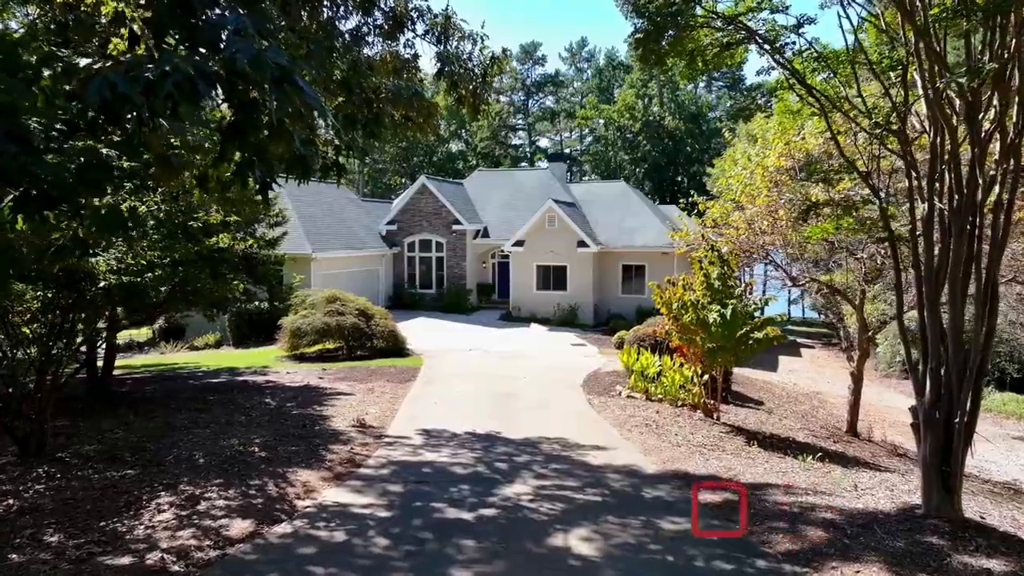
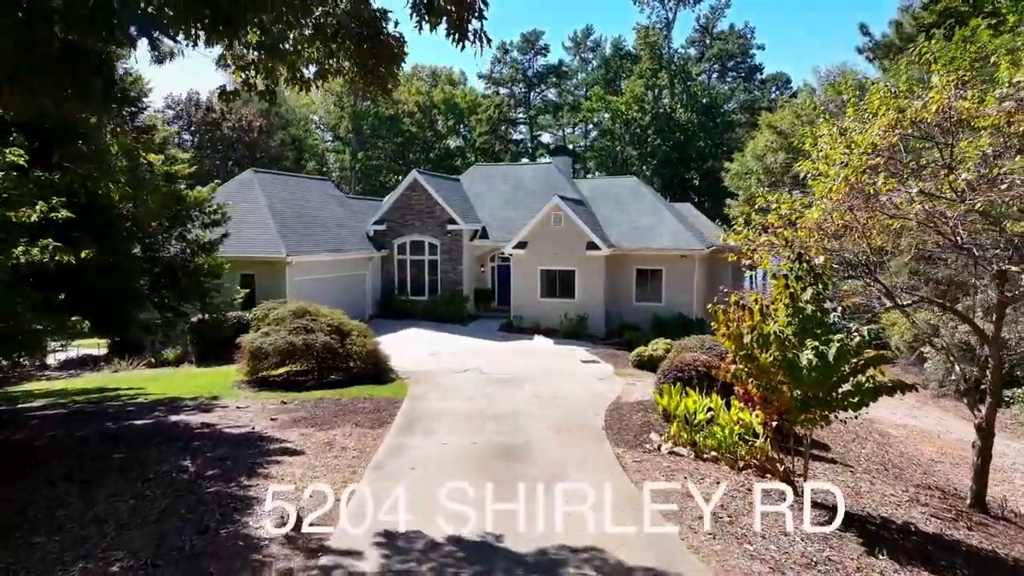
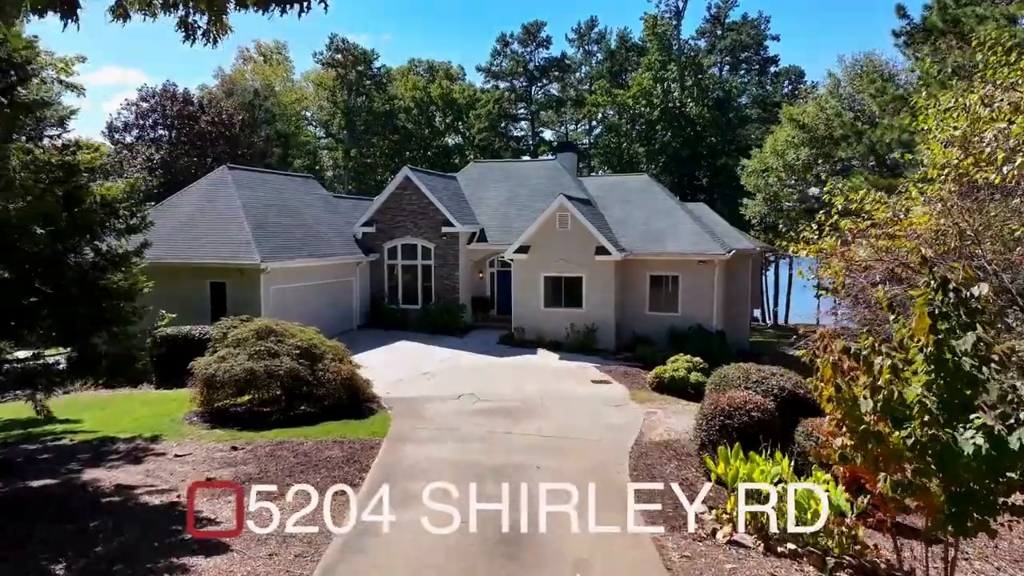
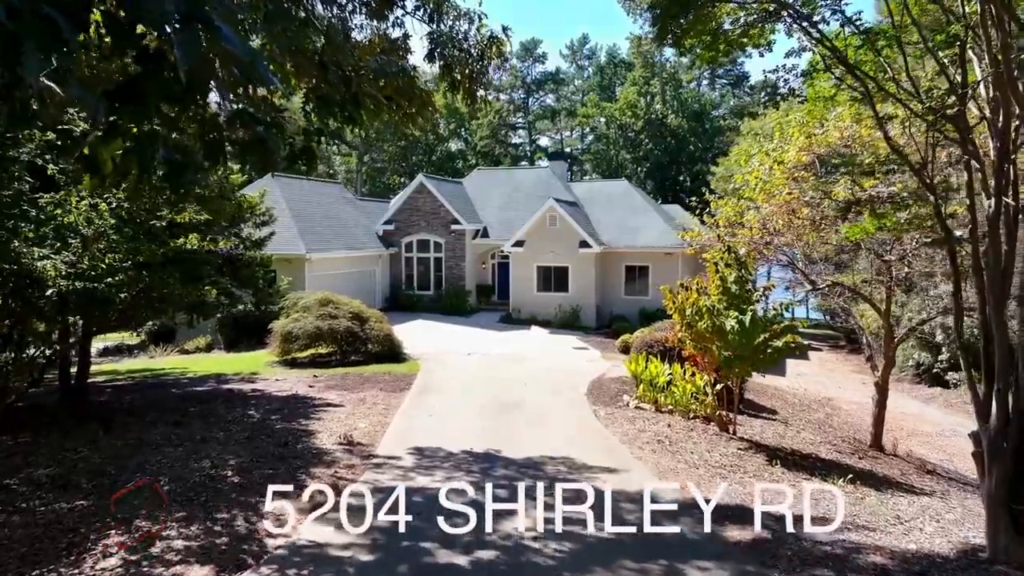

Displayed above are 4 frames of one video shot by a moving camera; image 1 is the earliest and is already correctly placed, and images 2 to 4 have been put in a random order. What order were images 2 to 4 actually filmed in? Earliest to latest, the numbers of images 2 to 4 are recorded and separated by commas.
4, 2, 3
